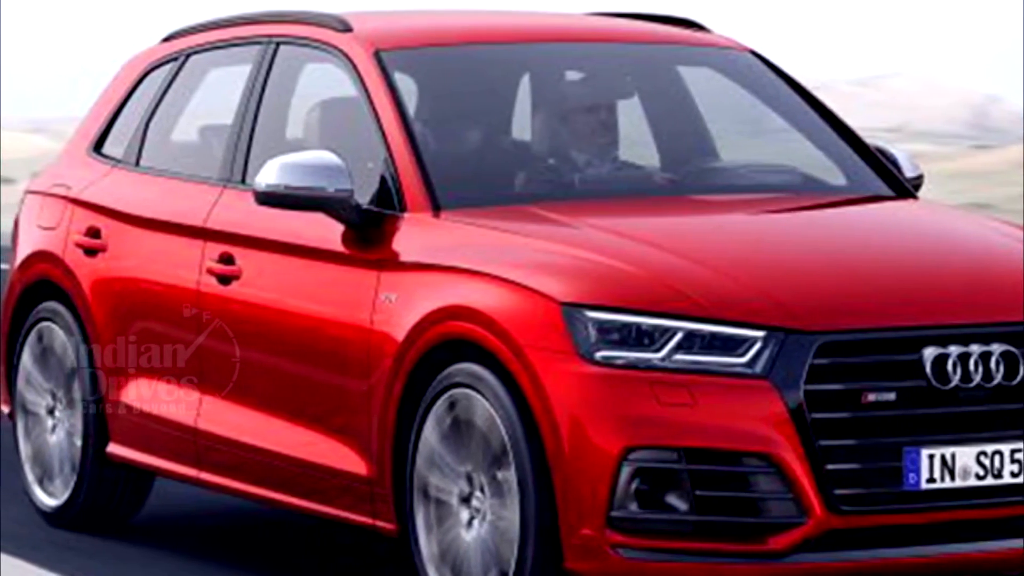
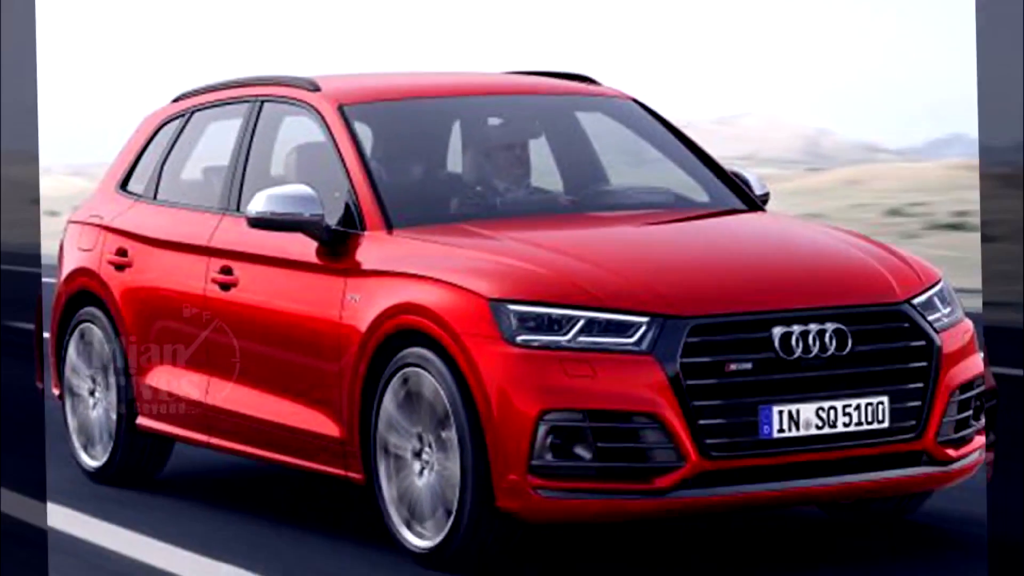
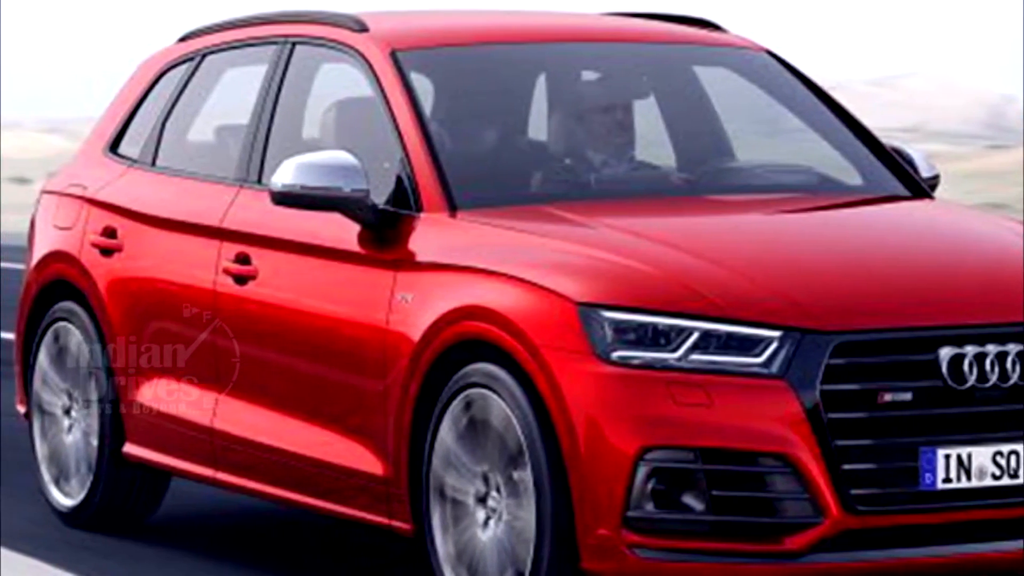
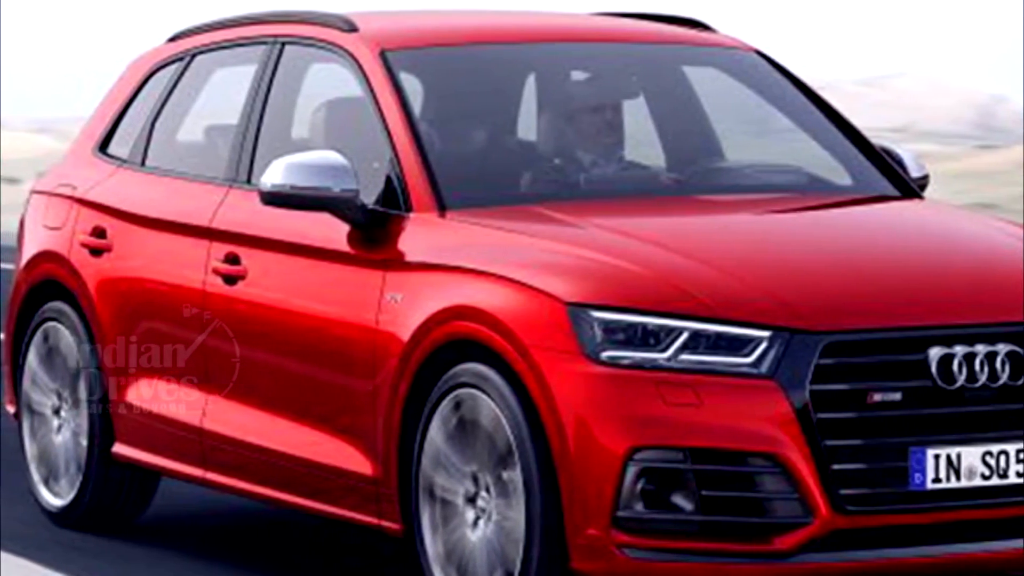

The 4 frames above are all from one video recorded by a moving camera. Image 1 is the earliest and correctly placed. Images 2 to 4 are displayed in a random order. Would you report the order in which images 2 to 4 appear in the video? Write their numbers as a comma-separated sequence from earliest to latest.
4, 3, 2
